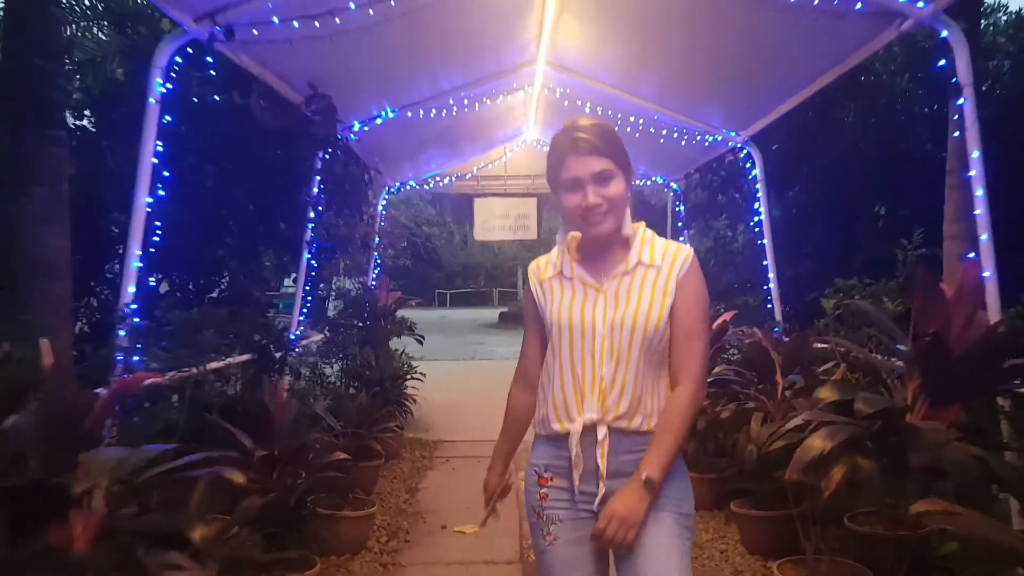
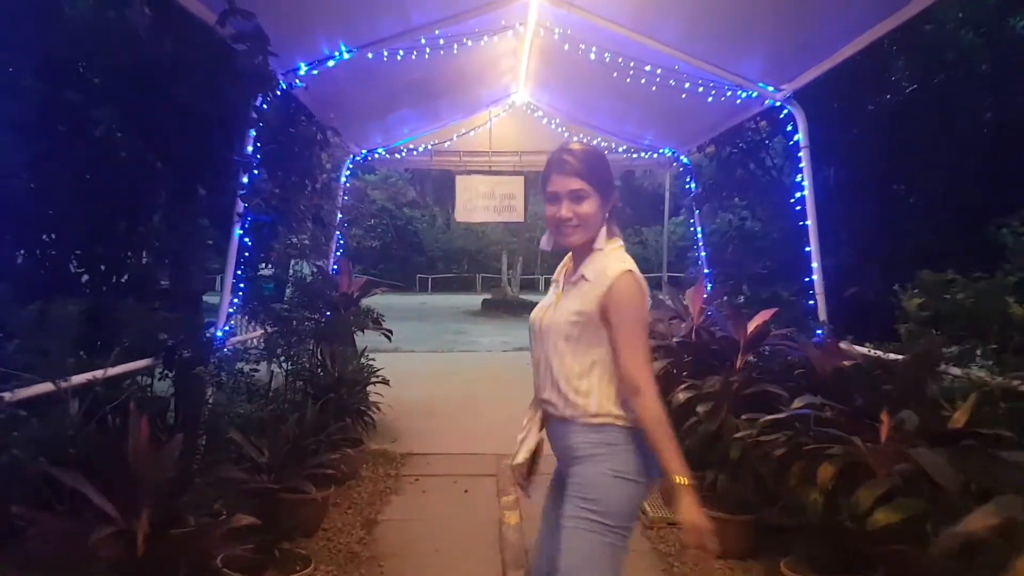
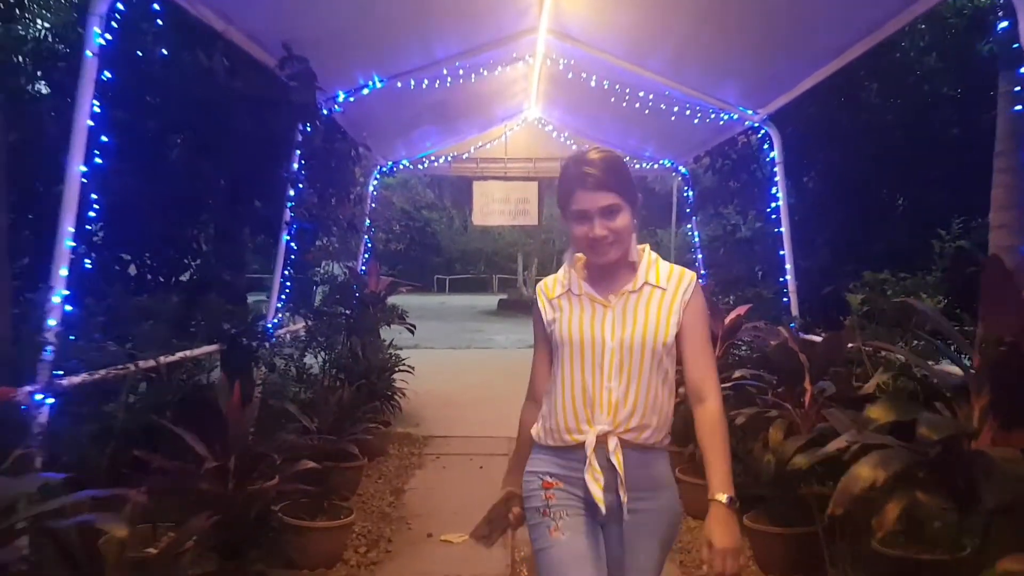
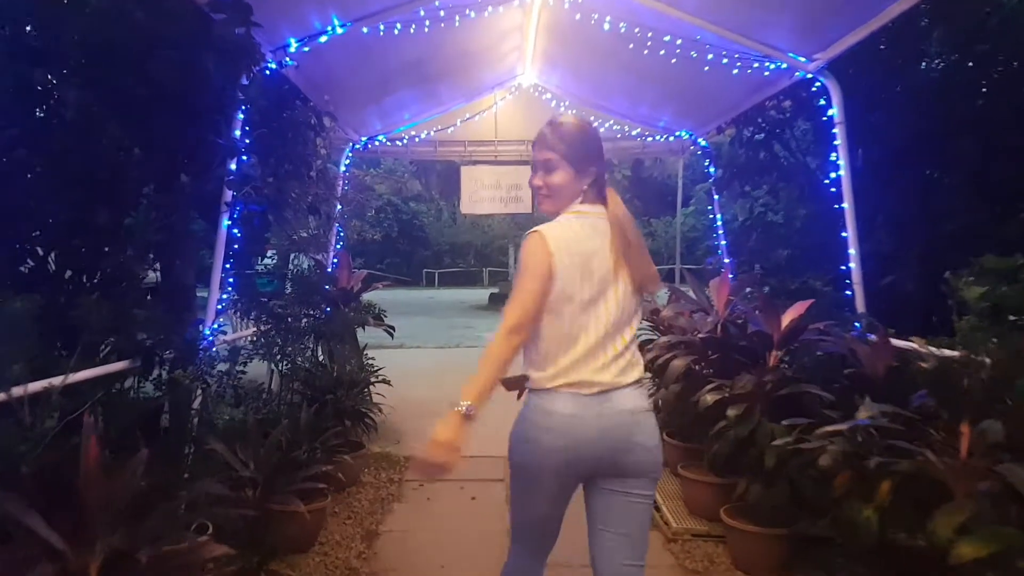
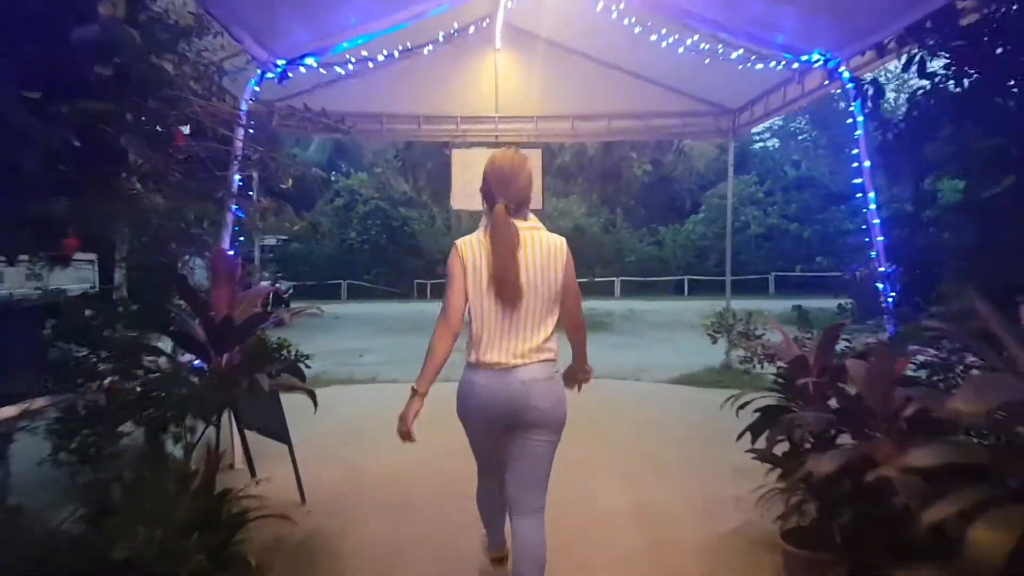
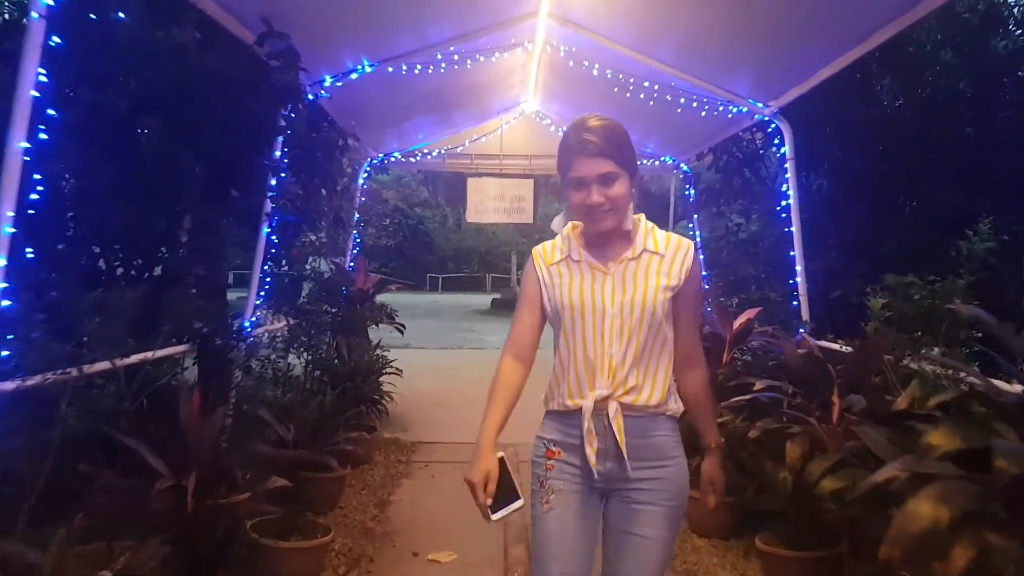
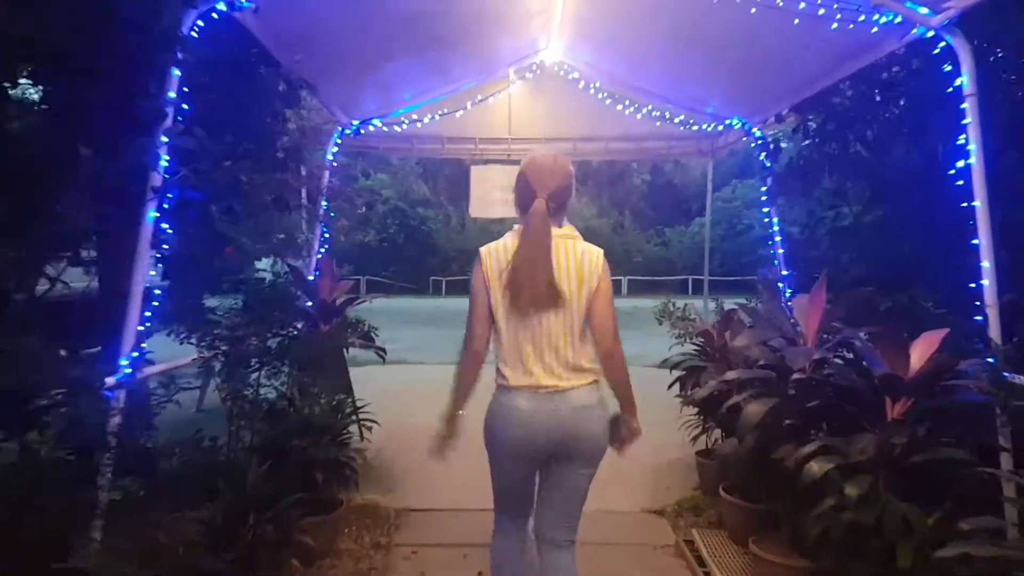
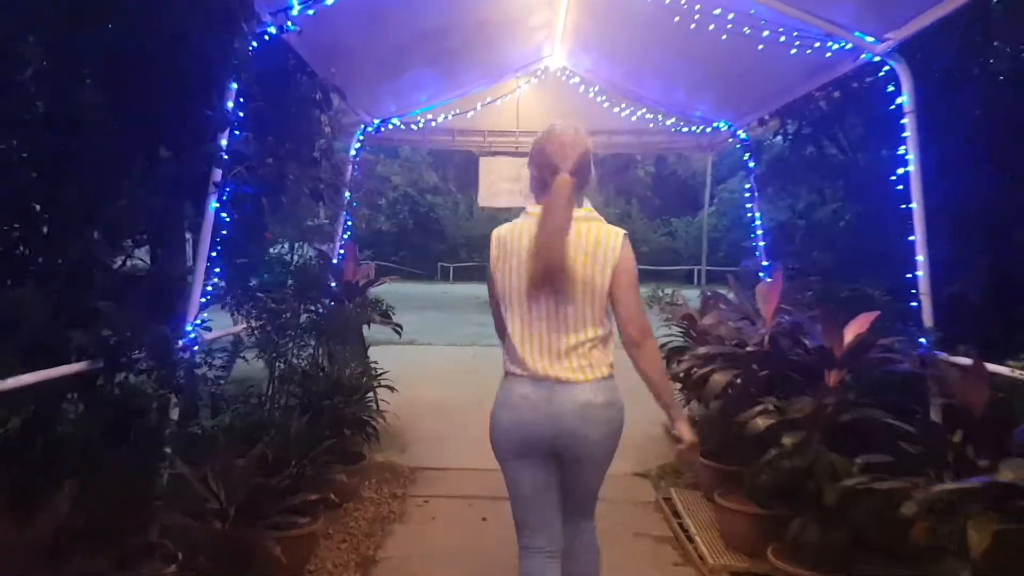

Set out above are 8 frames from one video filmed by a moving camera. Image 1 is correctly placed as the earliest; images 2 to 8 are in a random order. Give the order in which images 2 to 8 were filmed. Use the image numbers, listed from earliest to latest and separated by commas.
3, 6, 2, 4, 8, 7, 5
